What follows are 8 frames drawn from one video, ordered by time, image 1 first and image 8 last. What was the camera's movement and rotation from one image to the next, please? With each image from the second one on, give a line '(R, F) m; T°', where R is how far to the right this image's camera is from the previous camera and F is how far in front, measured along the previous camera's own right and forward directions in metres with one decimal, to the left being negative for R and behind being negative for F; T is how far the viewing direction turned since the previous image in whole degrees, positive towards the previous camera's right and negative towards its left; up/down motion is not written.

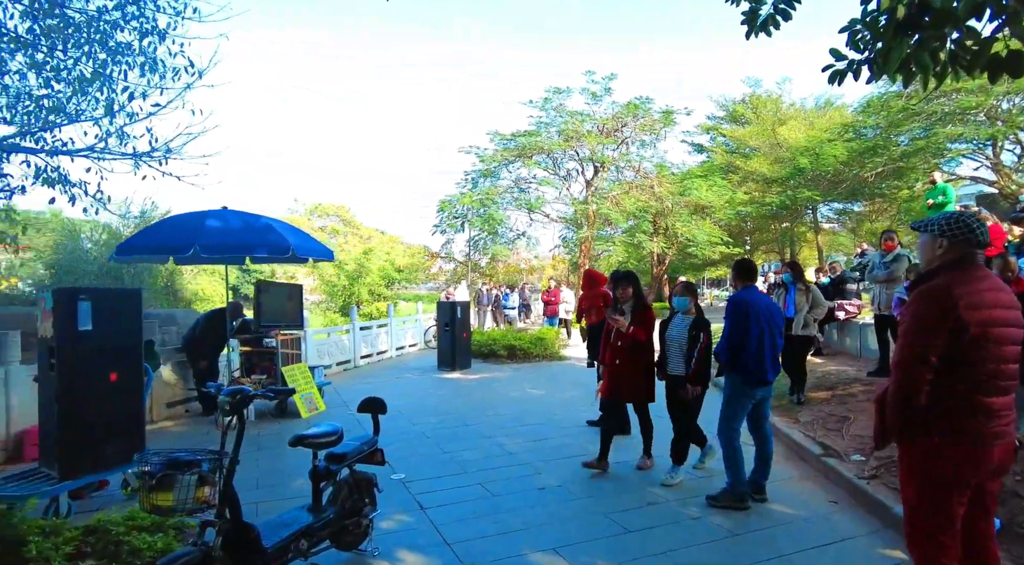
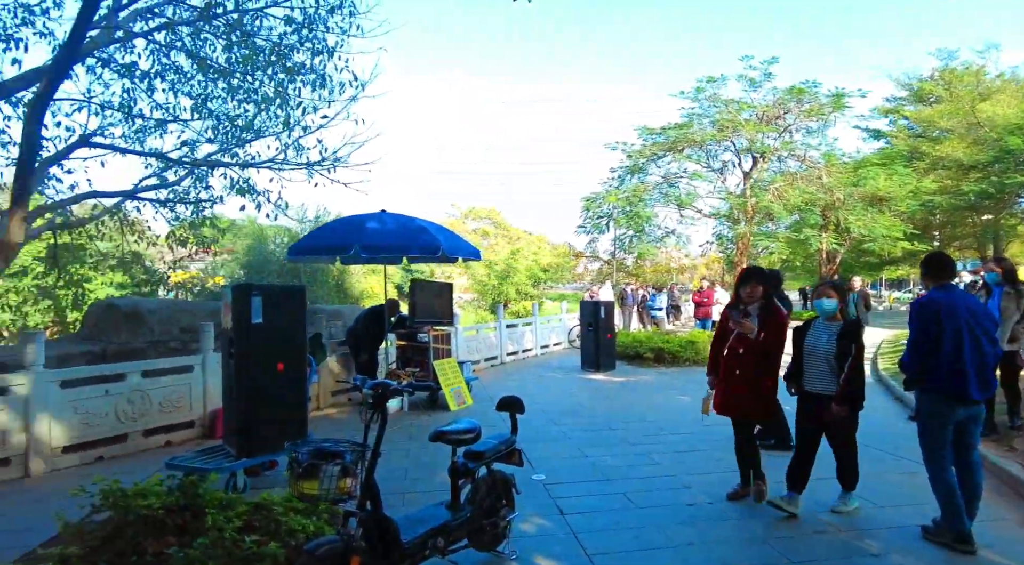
(+0.1, +0.1) m; -13°
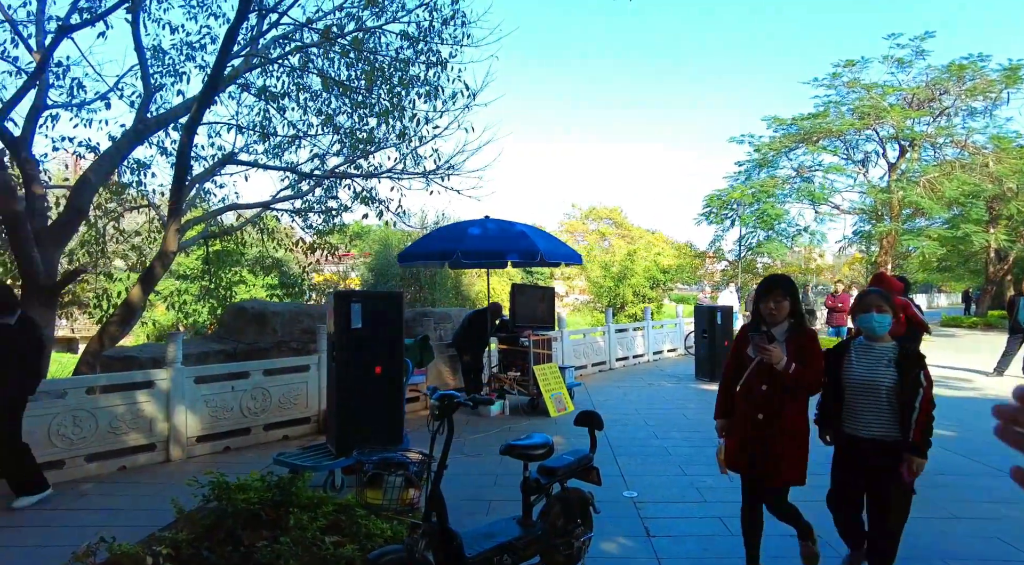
(+0.2, +0.1) m; -11°
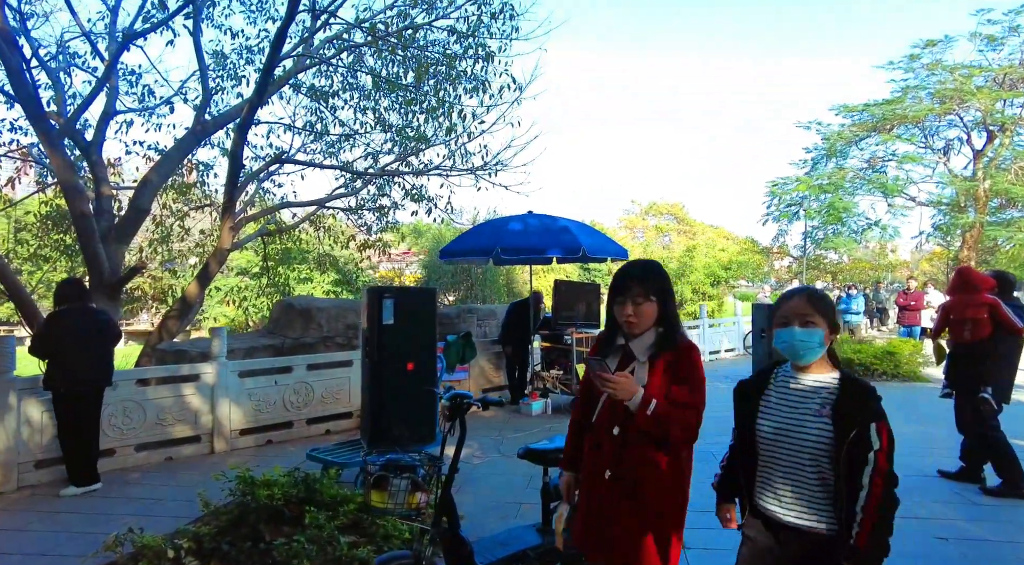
(+0.2, +0.1) m; -5°
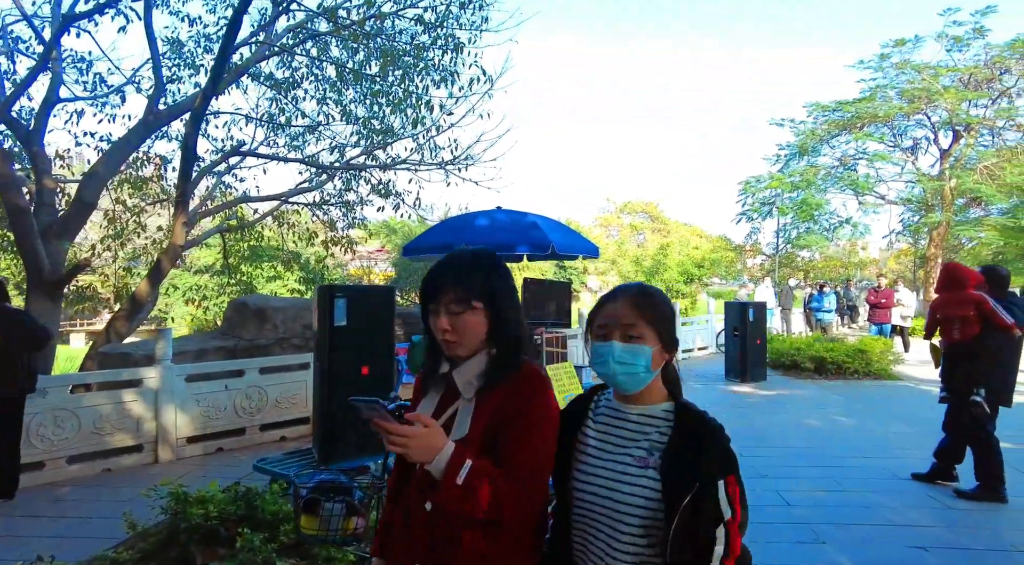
(+0.1, +0.3) m; +2°
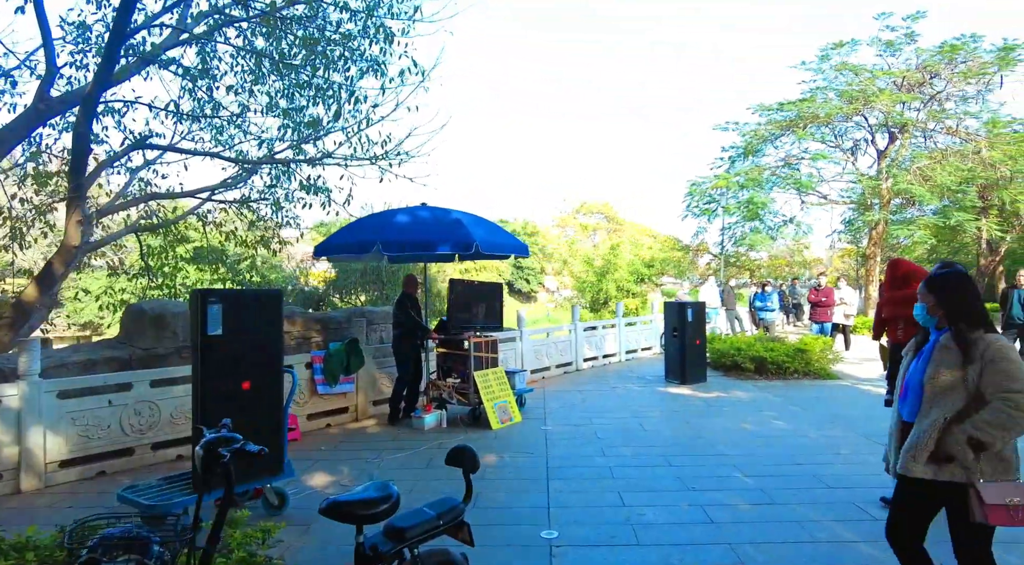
(+0.3, +0.4) m; +4°
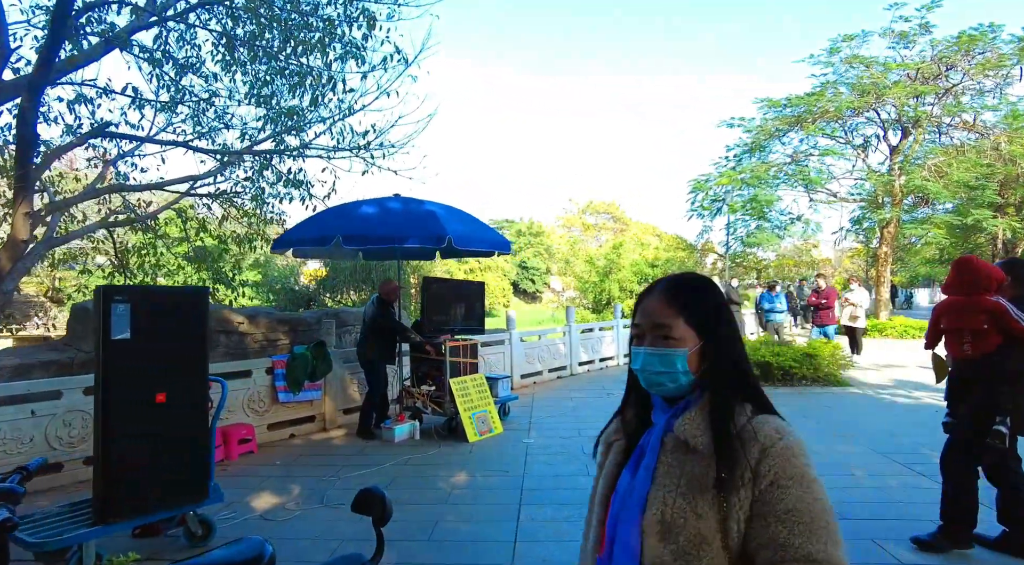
(+0.2, +0.6) m; -1°
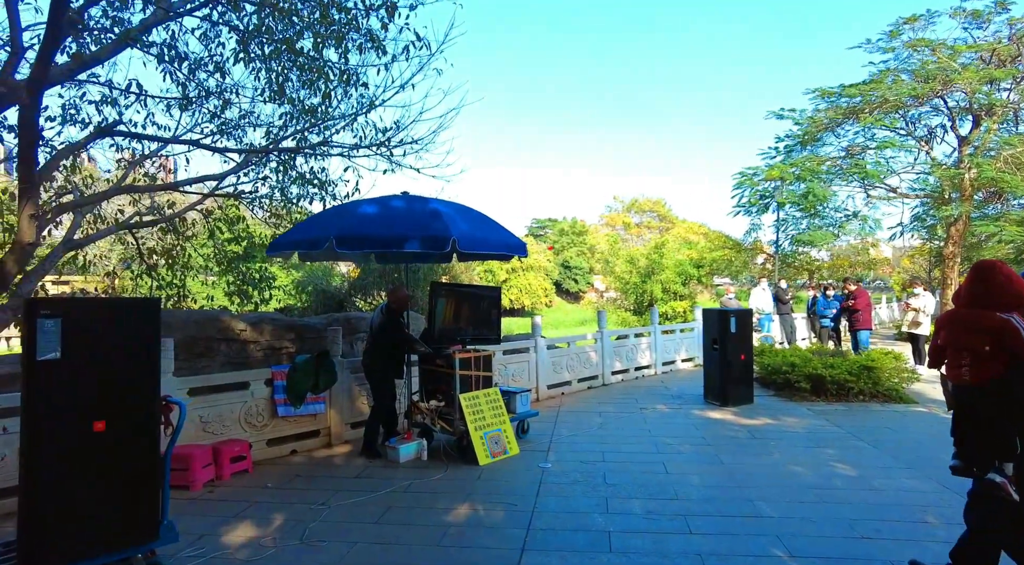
(+0.2, +0.5) m; -4°
